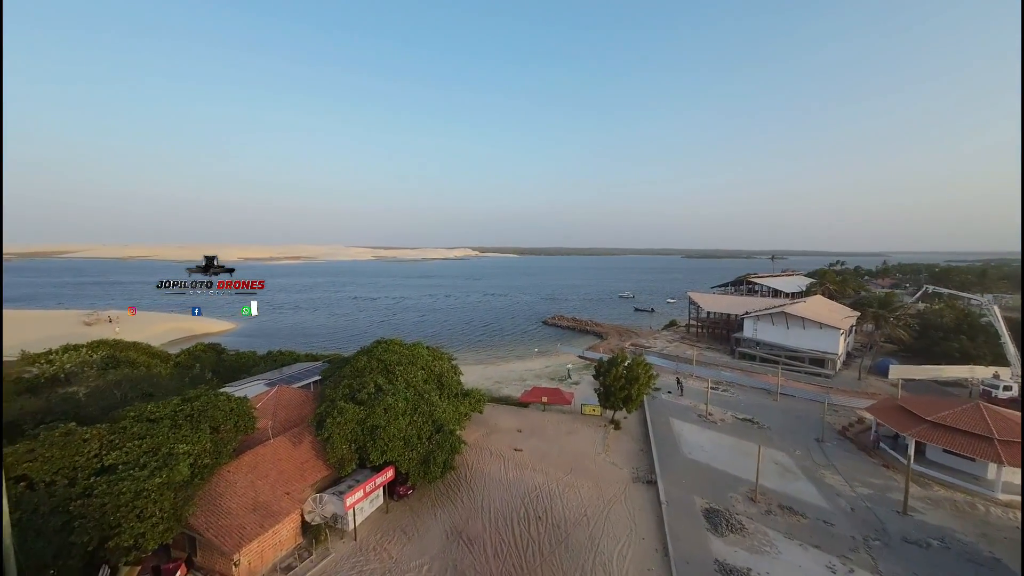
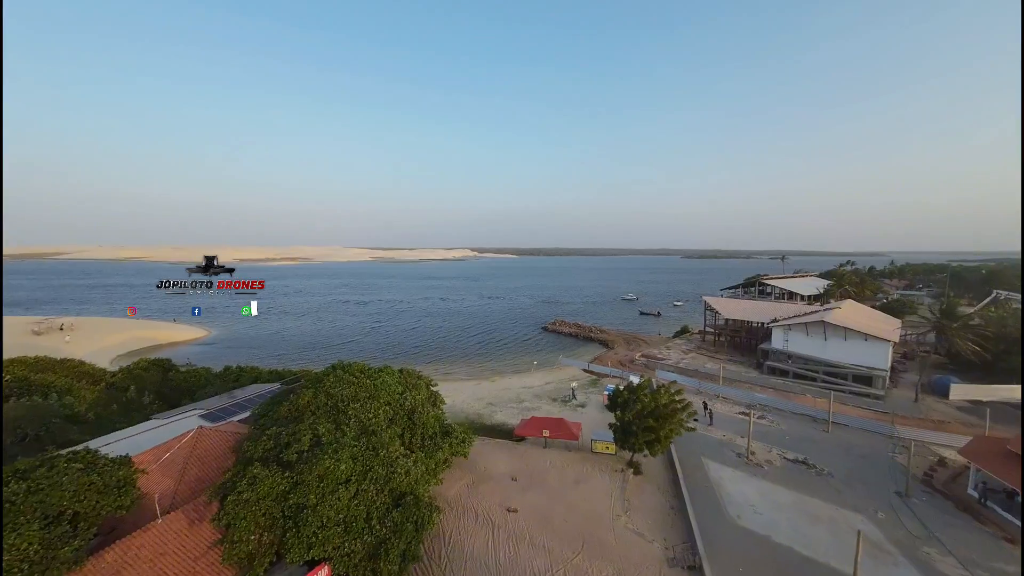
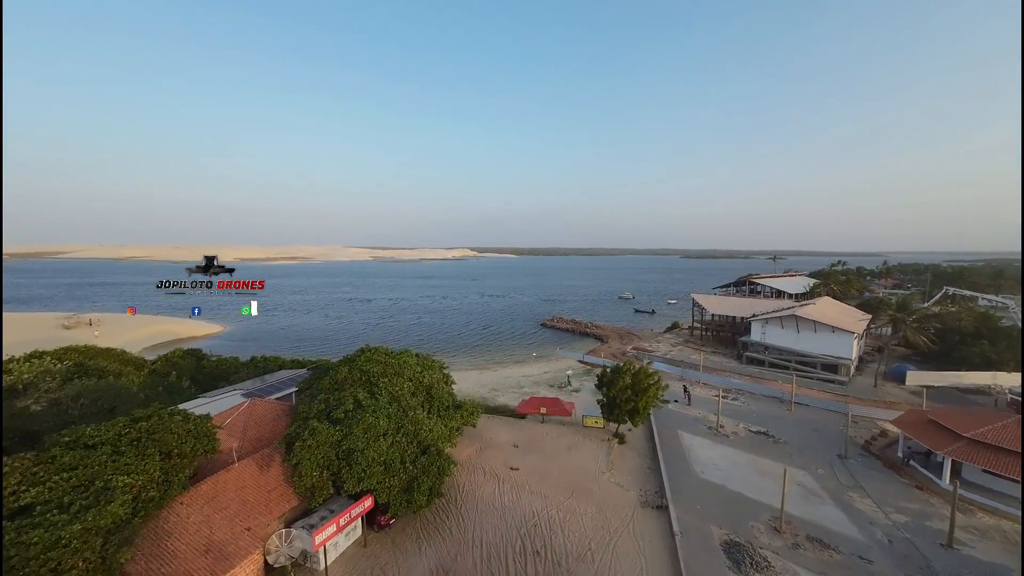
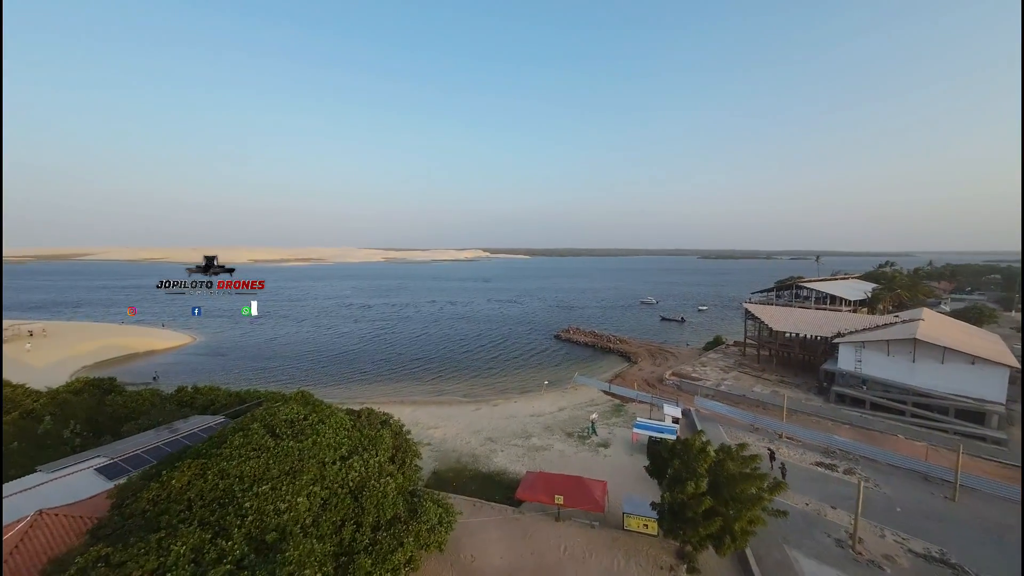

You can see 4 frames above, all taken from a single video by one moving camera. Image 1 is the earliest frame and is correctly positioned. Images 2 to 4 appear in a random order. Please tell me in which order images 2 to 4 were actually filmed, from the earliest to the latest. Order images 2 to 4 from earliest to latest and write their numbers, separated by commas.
3, 2, 4
